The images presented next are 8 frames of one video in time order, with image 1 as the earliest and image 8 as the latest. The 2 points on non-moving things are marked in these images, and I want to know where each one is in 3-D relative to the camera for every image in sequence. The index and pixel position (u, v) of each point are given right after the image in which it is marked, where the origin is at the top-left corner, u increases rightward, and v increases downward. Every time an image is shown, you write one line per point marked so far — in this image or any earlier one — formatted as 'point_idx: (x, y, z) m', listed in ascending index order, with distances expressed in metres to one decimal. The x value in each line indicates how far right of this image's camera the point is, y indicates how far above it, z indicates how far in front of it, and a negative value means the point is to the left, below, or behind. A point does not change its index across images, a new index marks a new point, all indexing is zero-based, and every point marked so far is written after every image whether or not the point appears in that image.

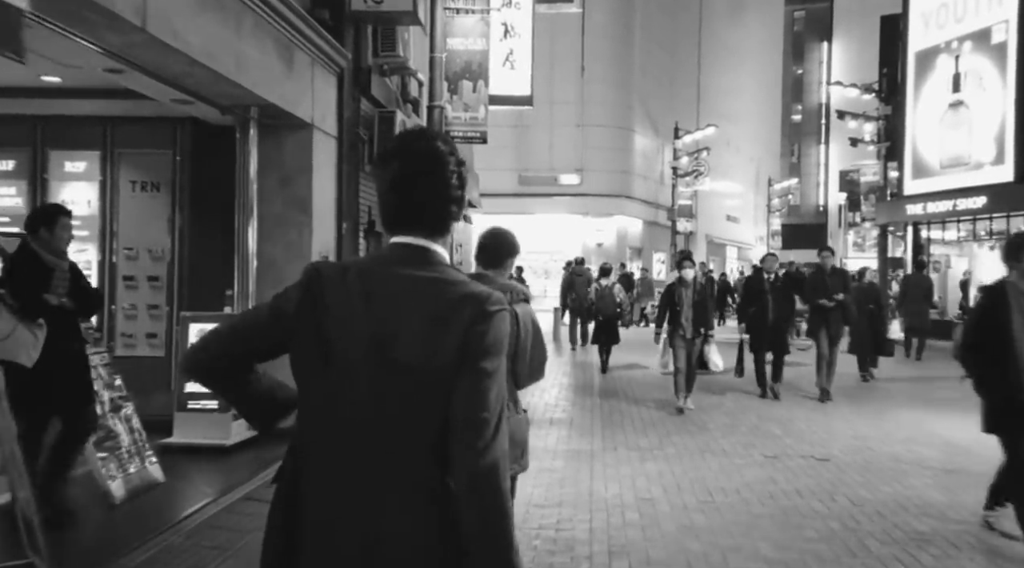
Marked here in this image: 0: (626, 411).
0: (+1.4, -1.6, +11.1) m
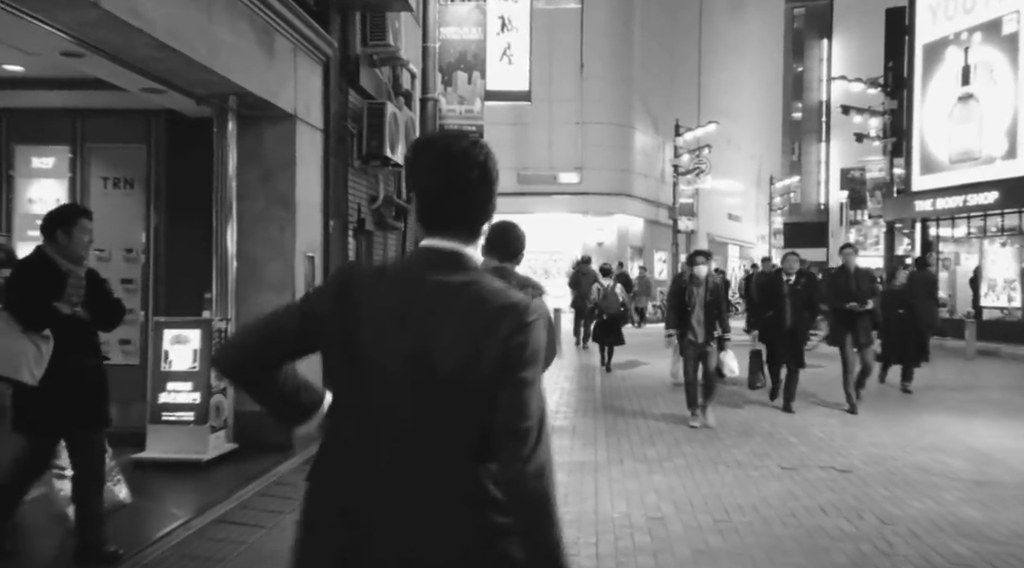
0: (+1.4, -1.6, +10.6) m
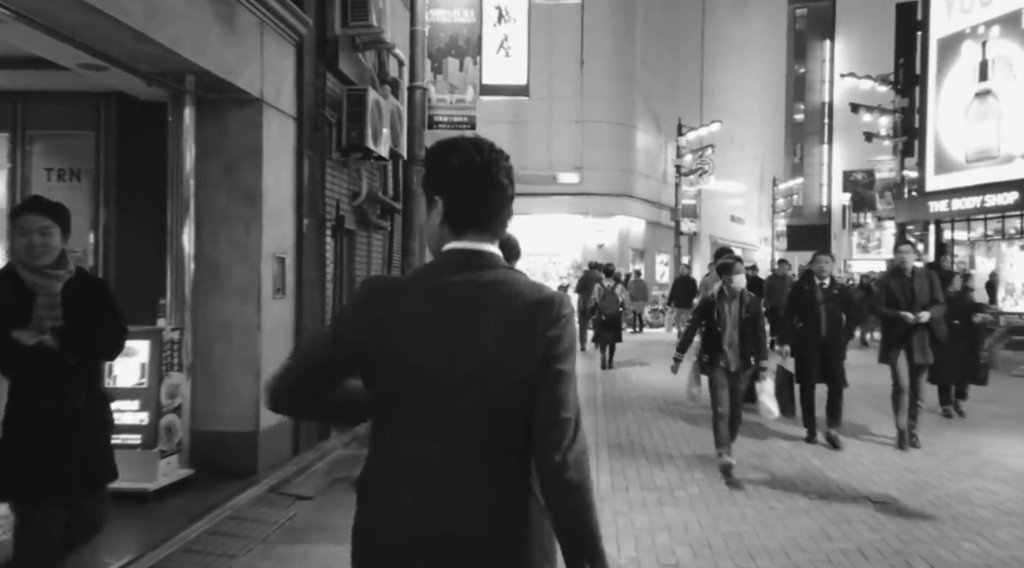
0: (+1.4, -1.6, +9.6) m
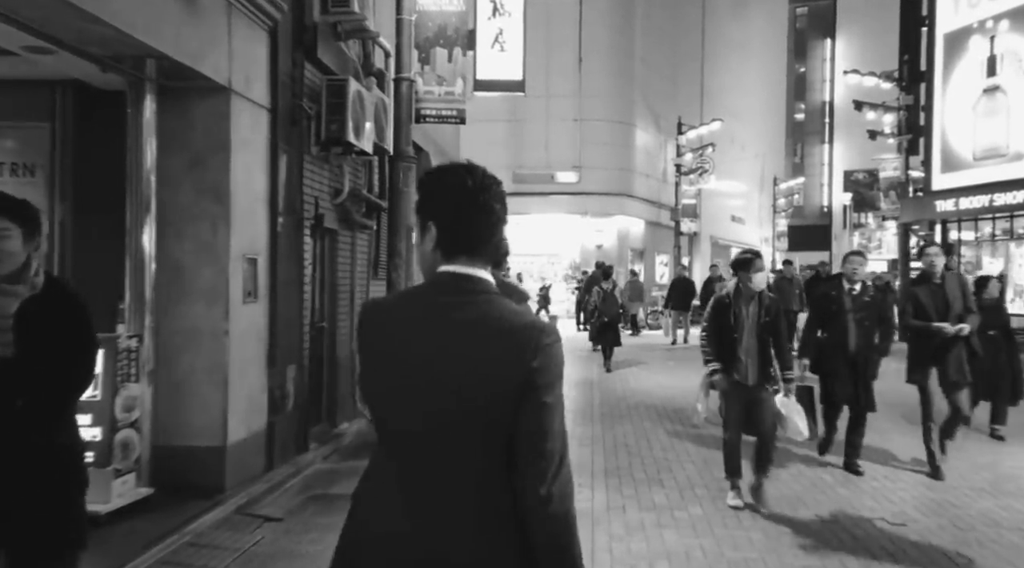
0: (+1.3, -1.7, +9.1) m
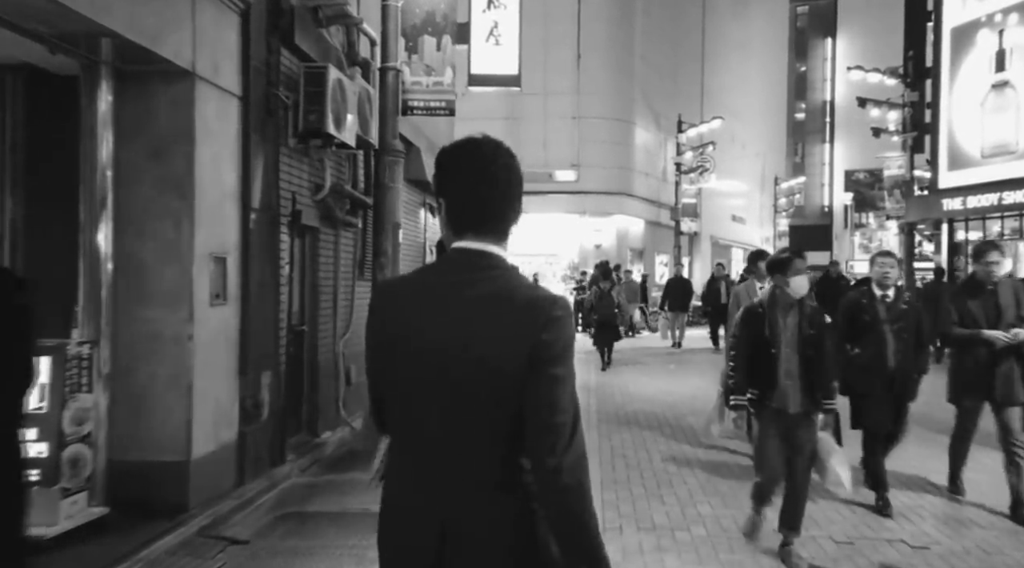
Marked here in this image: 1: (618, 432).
0: (+1.2, -1.7, +8.5) m
1: (+1.2, -1.7, +10.2) m
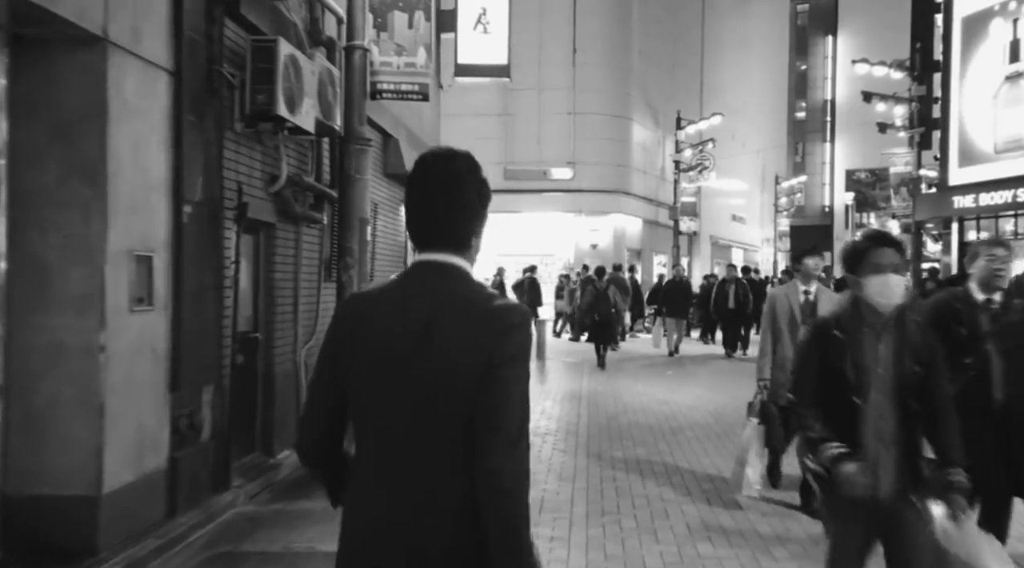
0: (+1.0, -1.7, +7.6) m
1: (+1.0, -1.7, +9.2) m
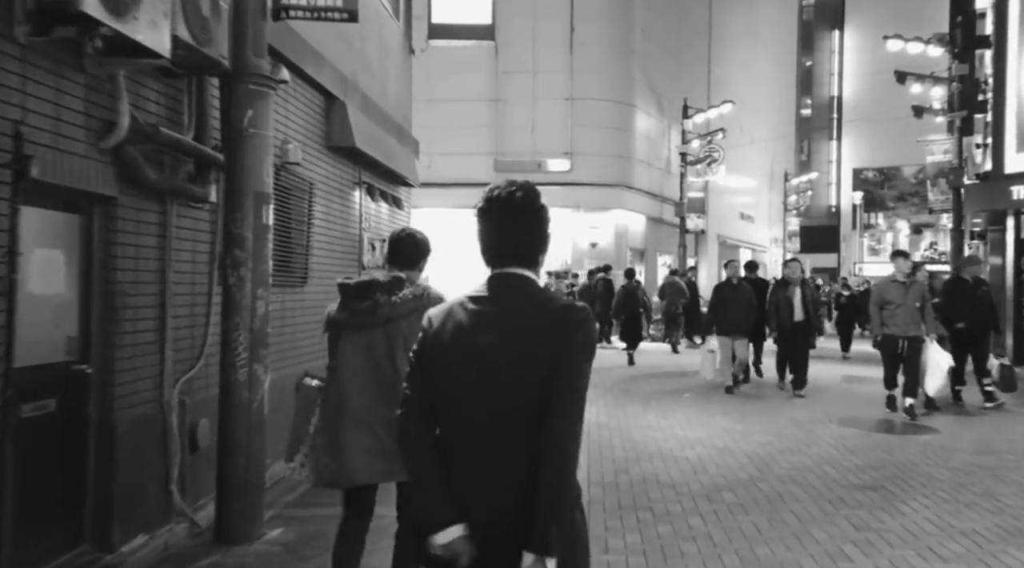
0: (+0.7, -1.7, +4.7) m
1: (+0.8, -1.7, +6.4) m
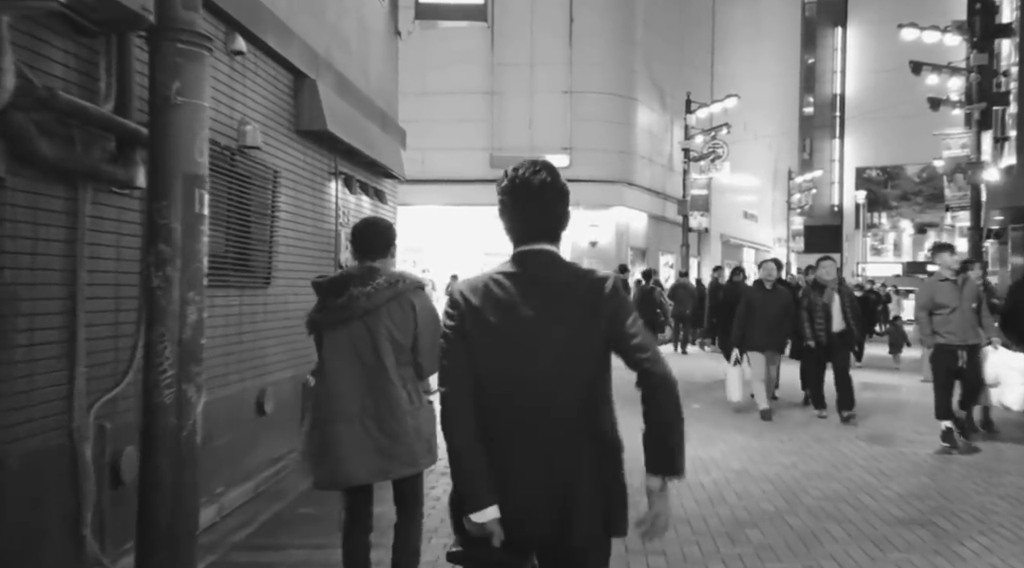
0: (+0.7, -1.7, +3.6) m
1: (+0.7, -1.7, +5.3) m
